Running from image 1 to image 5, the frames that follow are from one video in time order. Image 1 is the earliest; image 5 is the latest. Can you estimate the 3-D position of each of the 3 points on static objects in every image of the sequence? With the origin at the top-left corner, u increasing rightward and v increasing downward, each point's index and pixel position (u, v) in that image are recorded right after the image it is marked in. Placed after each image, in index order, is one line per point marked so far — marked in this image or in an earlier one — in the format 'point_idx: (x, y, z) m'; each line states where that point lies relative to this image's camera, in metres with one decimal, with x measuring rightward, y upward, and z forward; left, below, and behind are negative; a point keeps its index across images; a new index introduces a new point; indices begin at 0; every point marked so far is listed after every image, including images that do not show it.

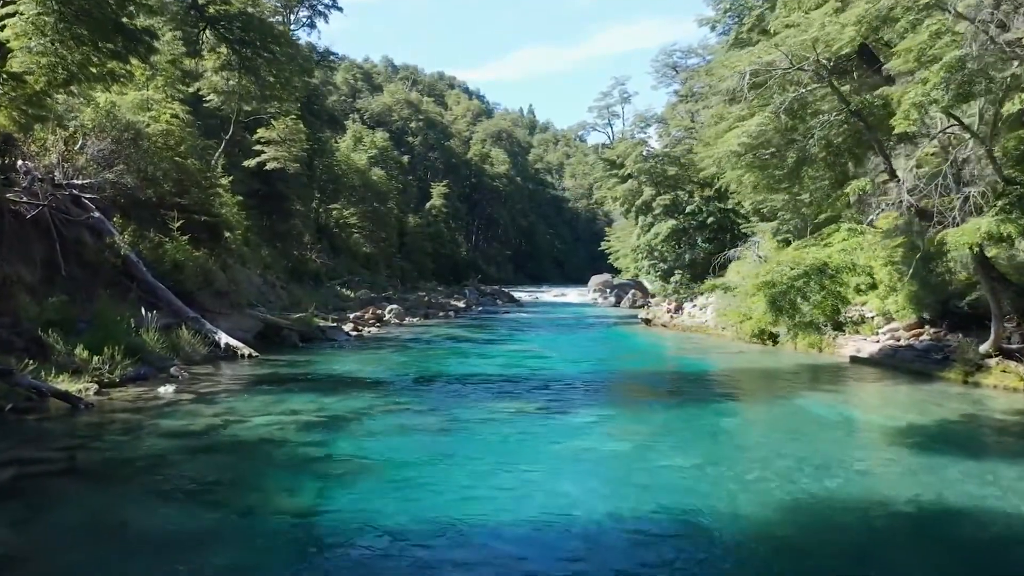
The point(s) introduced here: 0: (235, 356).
0: (-6.7, -1.6, +17.8) m
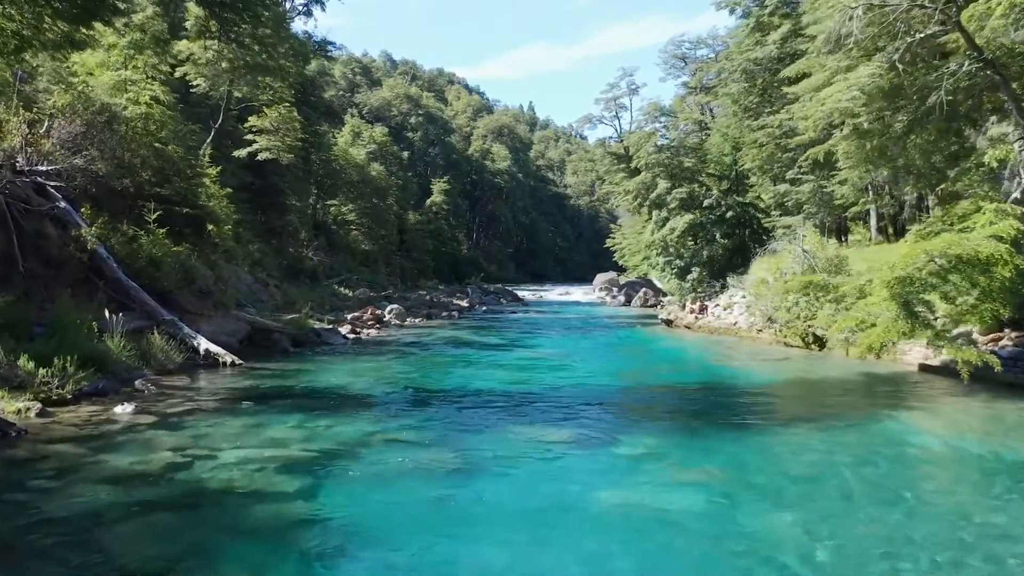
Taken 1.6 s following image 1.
0: (-6.3, -1.6, +15.7) m
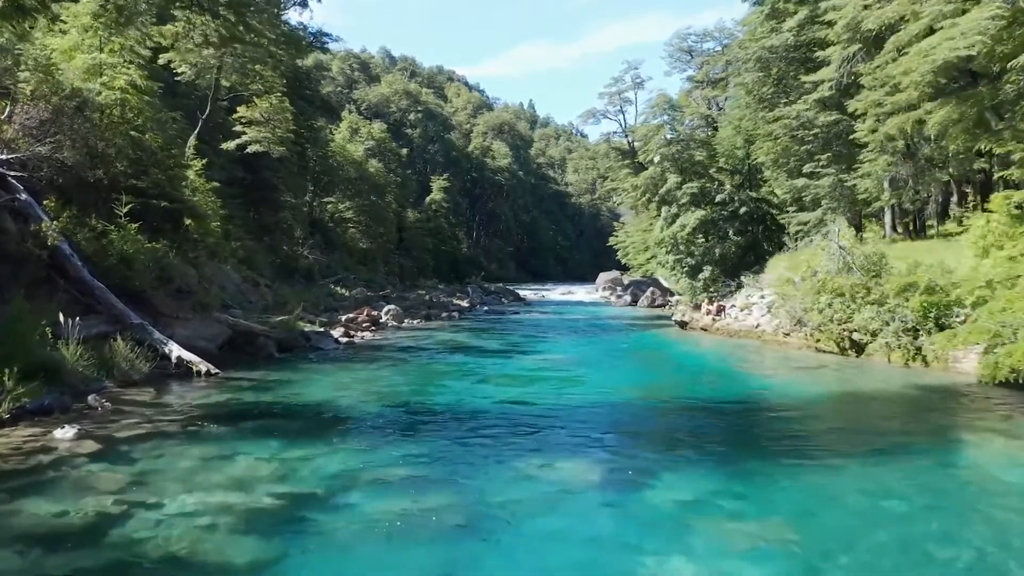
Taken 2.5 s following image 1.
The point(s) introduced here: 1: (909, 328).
0: (-6.1, -1.6, +14.1) m
1: (+8.0, -0.8, +14.9) m
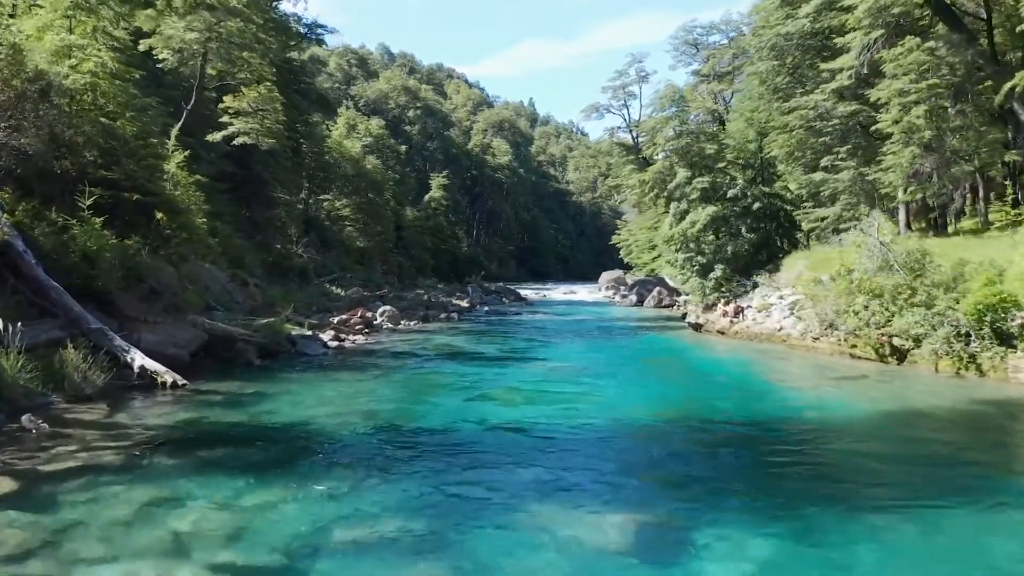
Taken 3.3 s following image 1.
0: (-6.0, -1.6, +12.6) m
1: (+8.1, -0.8, +13.4) m
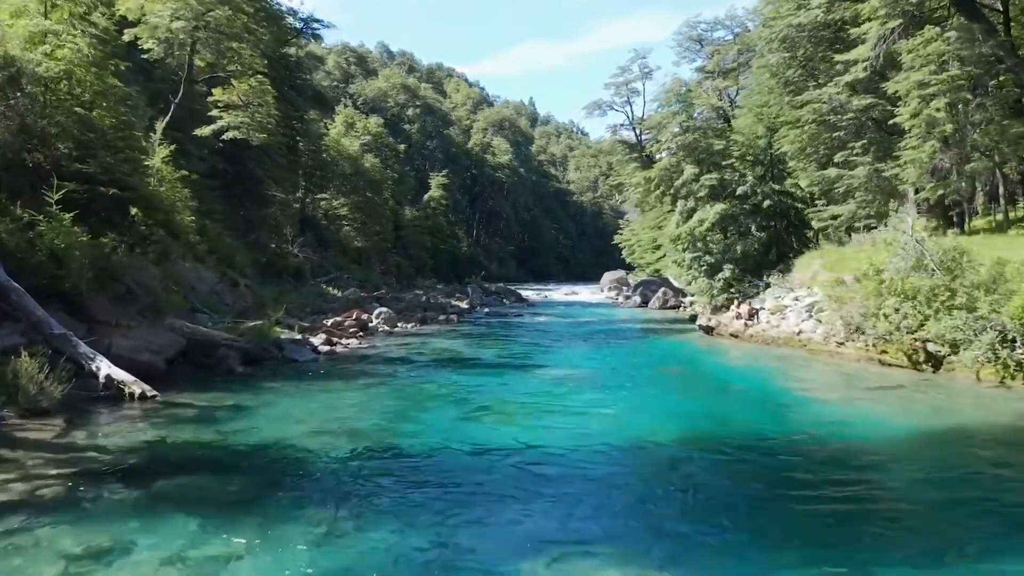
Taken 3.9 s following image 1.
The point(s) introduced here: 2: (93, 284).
0: (-6.0, -1.7, +11.5) m
1: (+8.1, -0.8, +12.3) m
2: (-7.8, +0.1, +14.0) m
